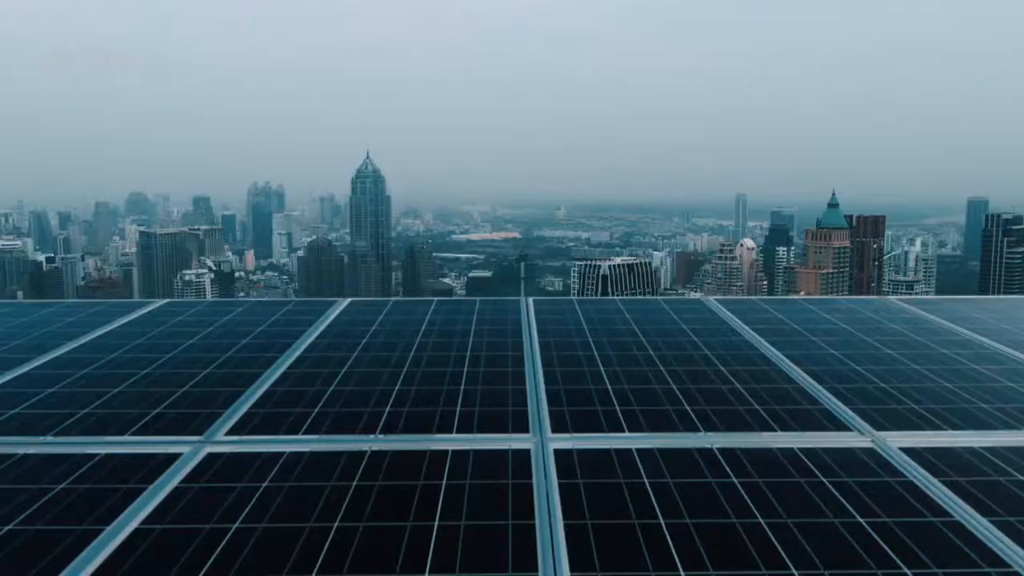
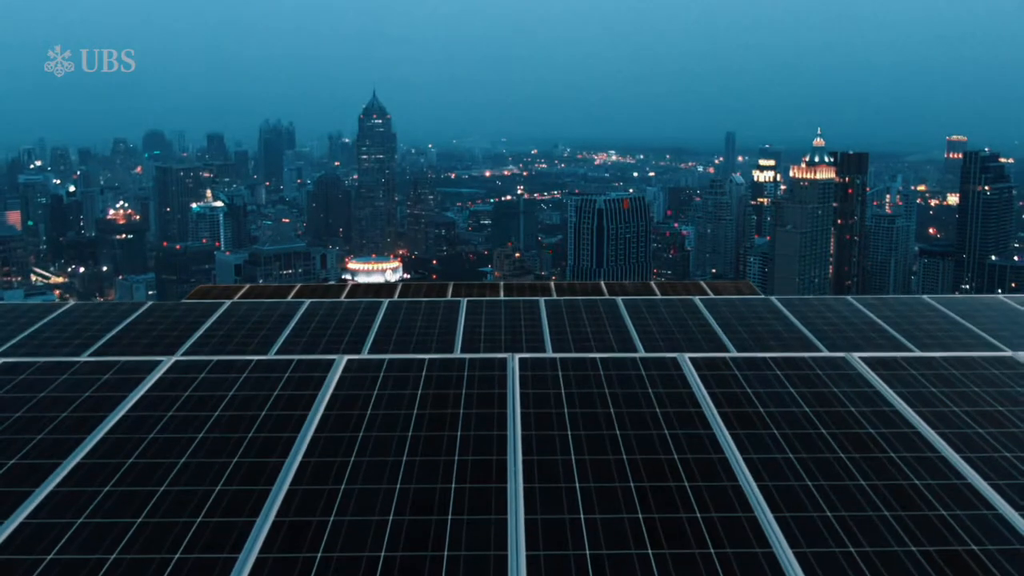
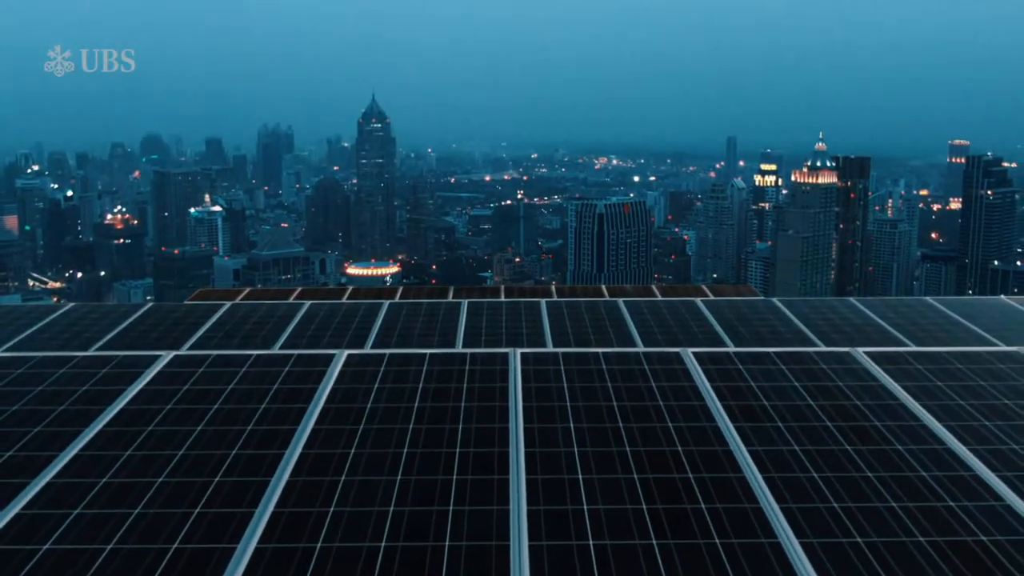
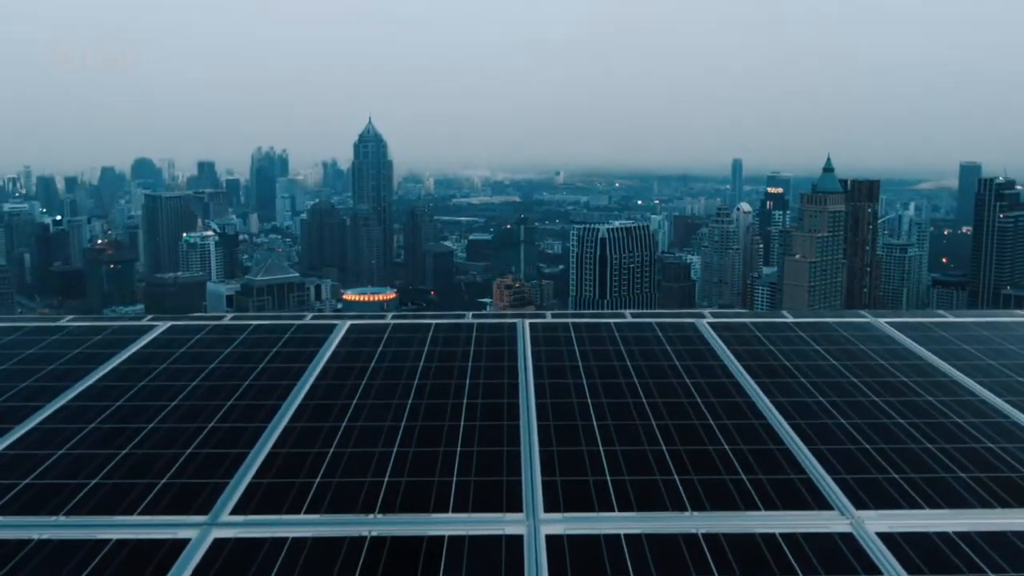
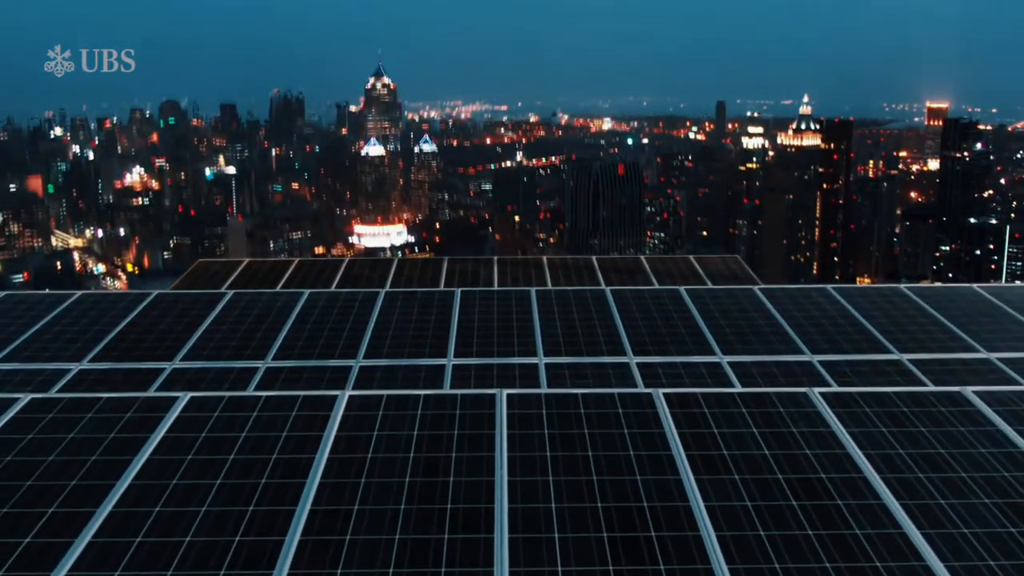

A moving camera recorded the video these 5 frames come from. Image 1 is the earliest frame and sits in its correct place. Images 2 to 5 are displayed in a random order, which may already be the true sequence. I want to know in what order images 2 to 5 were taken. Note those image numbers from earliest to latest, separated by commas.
4, 3, 2, 5
